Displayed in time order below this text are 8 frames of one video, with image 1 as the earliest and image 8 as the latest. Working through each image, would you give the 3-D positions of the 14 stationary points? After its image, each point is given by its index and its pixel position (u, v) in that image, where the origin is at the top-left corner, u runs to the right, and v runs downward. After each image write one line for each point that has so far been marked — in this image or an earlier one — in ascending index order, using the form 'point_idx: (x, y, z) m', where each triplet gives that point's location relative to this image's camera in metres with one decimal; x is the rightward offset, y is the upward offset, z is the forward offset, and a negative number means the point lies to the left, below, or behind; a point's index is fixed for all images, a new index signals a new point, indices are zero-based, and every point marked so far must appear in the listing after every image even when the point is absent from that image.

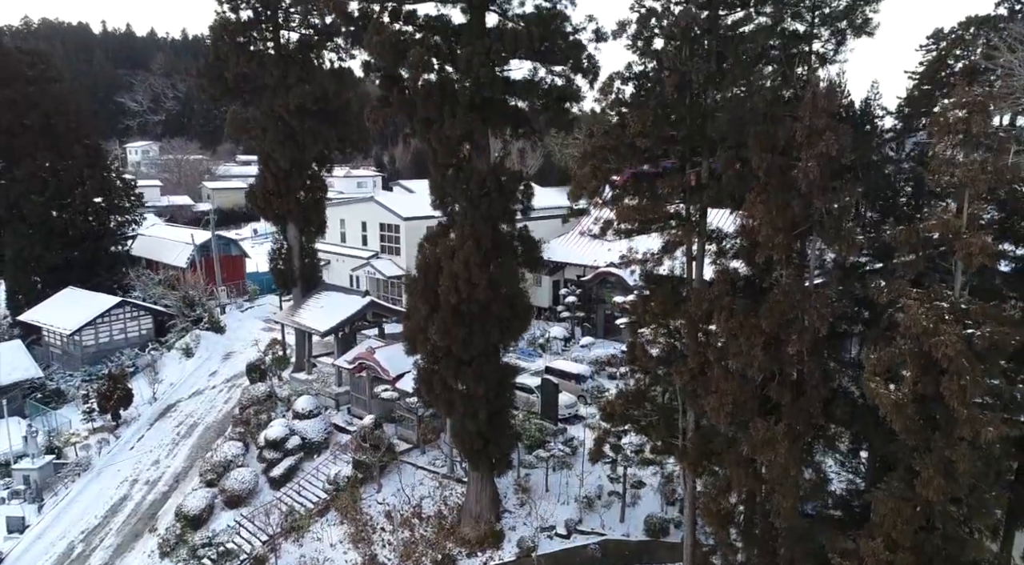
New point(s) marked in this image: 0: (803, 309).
0: (+2.5, -0.3, +5.8) m
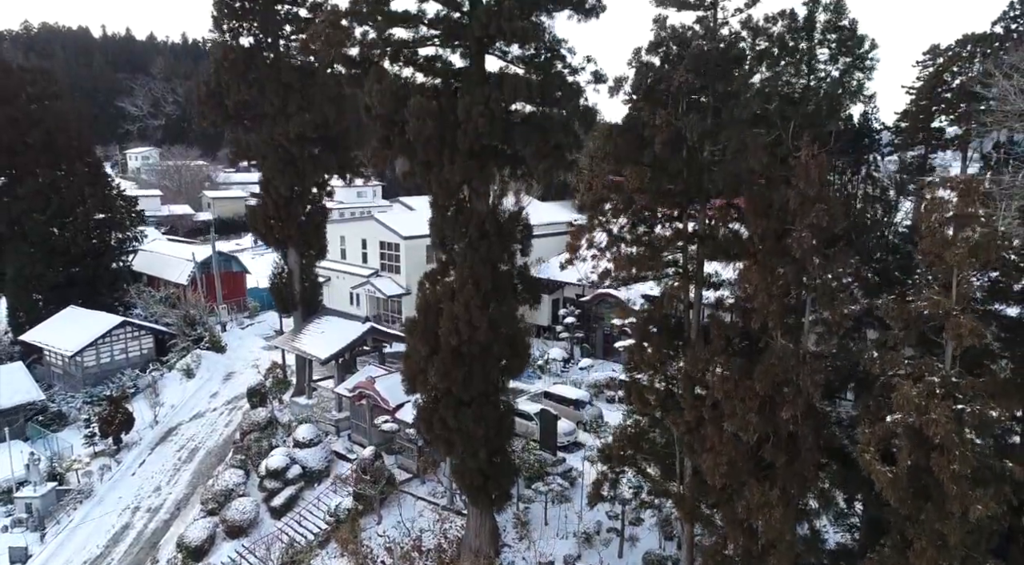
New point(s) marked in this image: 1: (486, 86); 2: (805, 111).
0: (+2.5, -0.8, +5.9) m
1: (-0.3, +2.4, +8.5) m
2: (+2.8, +1.6, +6.7) m
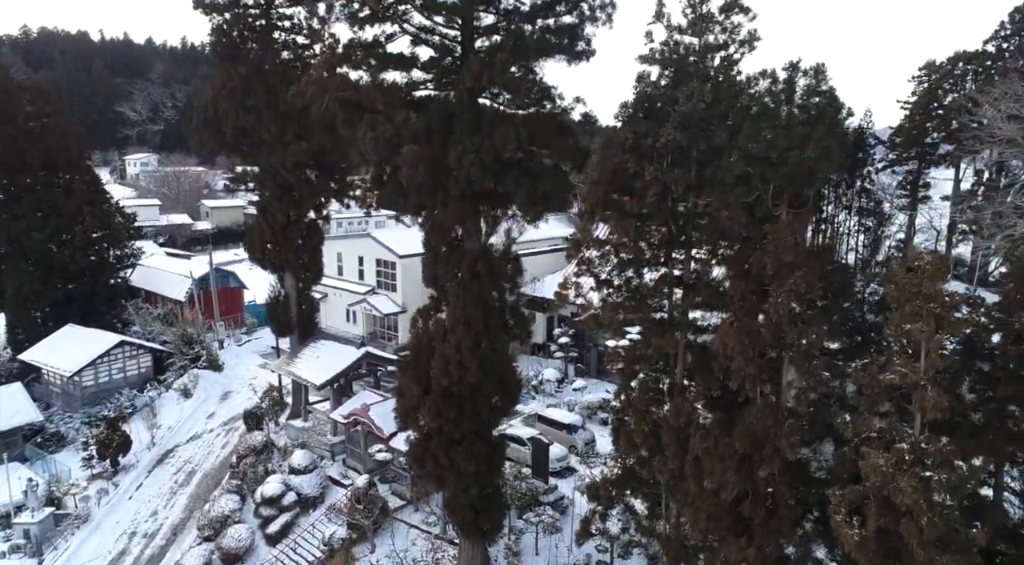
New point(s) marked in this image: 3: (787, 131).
0: (+2.3, -1.4, +6.1) m
1: (-0.4, +1.8, +8.7) m
2: (+2.7, +1.1, +6.8) m
3: (+2.7, +1.4, +6.7) m
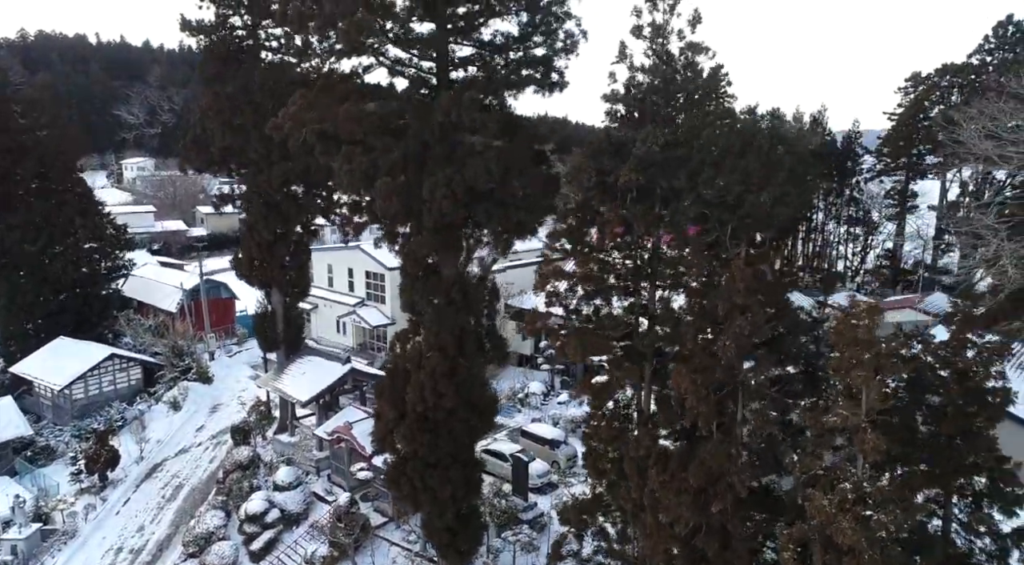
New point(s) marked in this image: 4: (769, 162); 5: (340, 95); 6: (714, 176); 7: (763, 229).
0: (+2.0, -1.7, +6.3) m
1: (-0.8, +1.5, +8.9) m
2: (+2.3, +0.7, +7.0) m
3: (+2.3, +1.0, +6.8) m
4: (+2.5, +1.2, +6.9) m
5: (-2.4, +2.6, +9.4) m
6: (+2.0, +1.1, +7.0) m
7: (+2.5, +0.5, +7.0) m
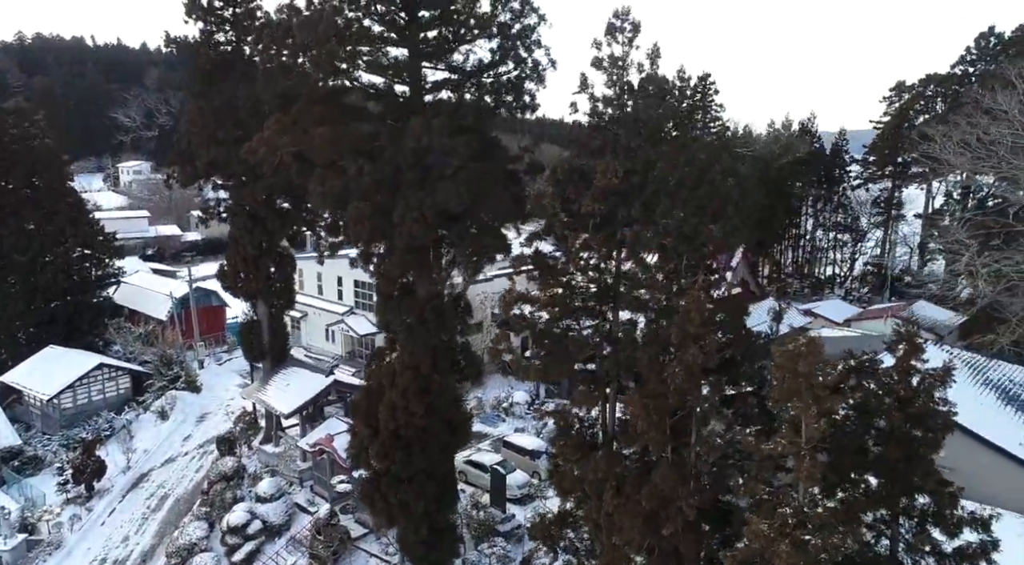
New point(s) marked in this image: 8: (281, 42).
0: (+1.6, -2.0, +6.5) m
1: (-1.2, +1.2, +9.1) m
2: (+1.9, +0.4, +7.2) m
3: (+1.9, +0.8, +7.0) m
4: (+2.1, +0.9, +7.1) m
5: (-2.8, +2.3, +9.6) m
6: (+1.6, +0.8, +7.2) m
7: (+2.1, +0.3, +7.2) m
8: (-3.5, +3.5, +10.0) m
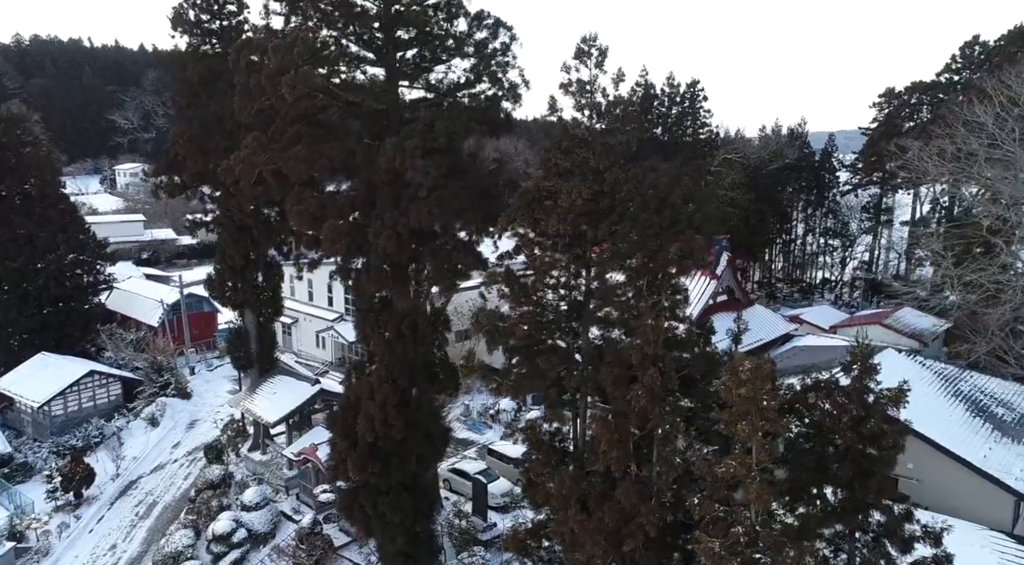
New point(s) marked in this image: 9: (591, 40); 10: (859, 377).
0: (+1.2, -2.2, +6.6) m
1: (-1.6, +1.0, +9.2) m
2: (+1.6, +0.2, +7.4) m
3: (+1.5, +0.5, +7.2) m
4: (+1.8, +0.7, +7.3) m
5: (-3.2, +2.1, +9.8) m
6: (+1.3, +0.6, +7.3) m
7: (+1.8, 0.0, +7.4) m
8: (-3.8, +3.3, +10.2) m
9: (+0.9, +2.8, +7.8) m
10: (+3.4, -0.9, +6.8) m
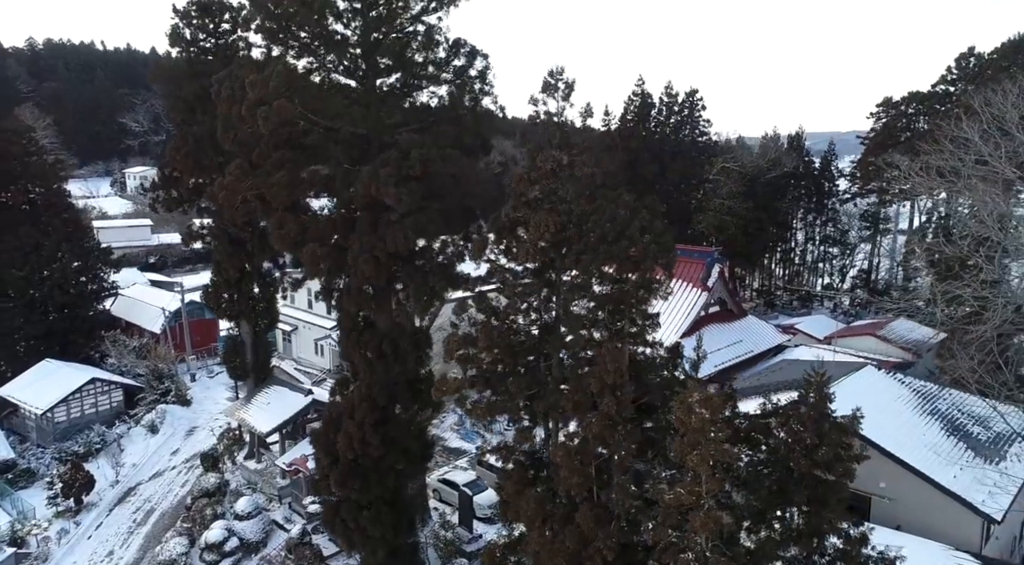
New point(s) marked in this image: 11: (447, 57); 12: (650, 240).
0: (+0.8, -2.5, +6.9) m
1: (-1.9, +0.7, +9.5) m
2: (+1.2, -0.1, +7.6) m
3: (+1.2, +0.2, +7.4) m
4: (+1.4, +0.4, +7.5) m
5: (-3.5, +1.8, +10.1) m
6: (+0.9, +0.3, +7.5) m
7: (+1.4, -0.3, +7.6) m
8: (-4.1, +3.0, +10.5) m
9: (+0.5, +2.5, +8.0) m
10: (+3.1, -1.3, +7.0) m
11: (-1.0, +3.4, +10.2) m
12: (+1.6, +0.5, +7.6) m
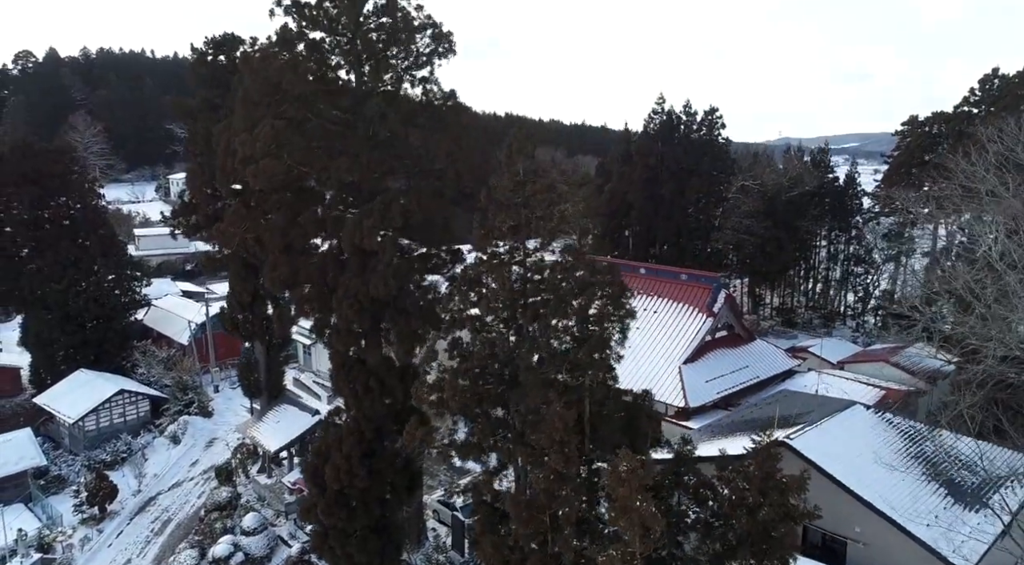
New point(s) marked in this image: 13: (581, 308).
0: (+0.3, -3.2, +7.2) m
1: (-2.2, +0.1, +10.0) m
2: (+0.8, -0.8, +7.9) m
3: (+0.7, -0.4, +7.7) m
4: (+1.0, -0.3, +7.8) m
5: (-3.8, +1.2, +10.6) m
6: (+0.5, -0.4, +7.9) m
7: (+1.0, -0.9, +7.9) m
8: (-4.4, +2.4, +11.1) m
9: (+0.2, +1.8, +8.4) m
10: (+2.6, -1.9, +7.2) m
11: (-1.2, +2.8, +10.6) m
12: (+1.1, -0.2, +7.9) m
13: (+0.8, -0.3, +7.8) m
